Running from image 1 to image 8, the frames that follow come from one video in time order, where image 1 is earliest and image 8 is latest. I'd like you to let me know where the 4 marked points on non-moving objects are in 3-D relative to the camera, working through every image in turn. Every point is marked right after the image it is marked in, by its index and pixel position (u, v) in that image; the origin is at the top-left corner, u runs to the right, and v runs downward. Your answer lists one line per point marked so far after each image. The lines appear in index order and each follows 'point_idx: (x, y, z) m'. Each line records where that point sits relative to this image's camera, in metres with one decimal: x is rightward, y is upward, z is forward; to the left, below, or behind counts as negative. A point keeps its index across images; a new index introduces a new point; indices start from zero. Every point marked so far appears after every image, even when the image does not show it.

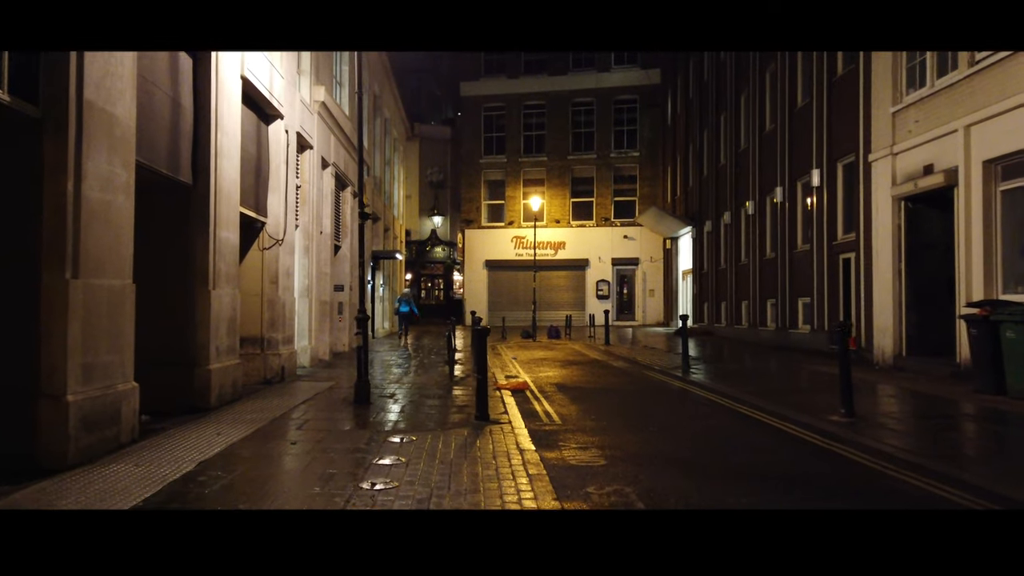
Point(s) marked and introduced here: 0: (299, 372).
0: (-4.5, -1.8, +16.1) m
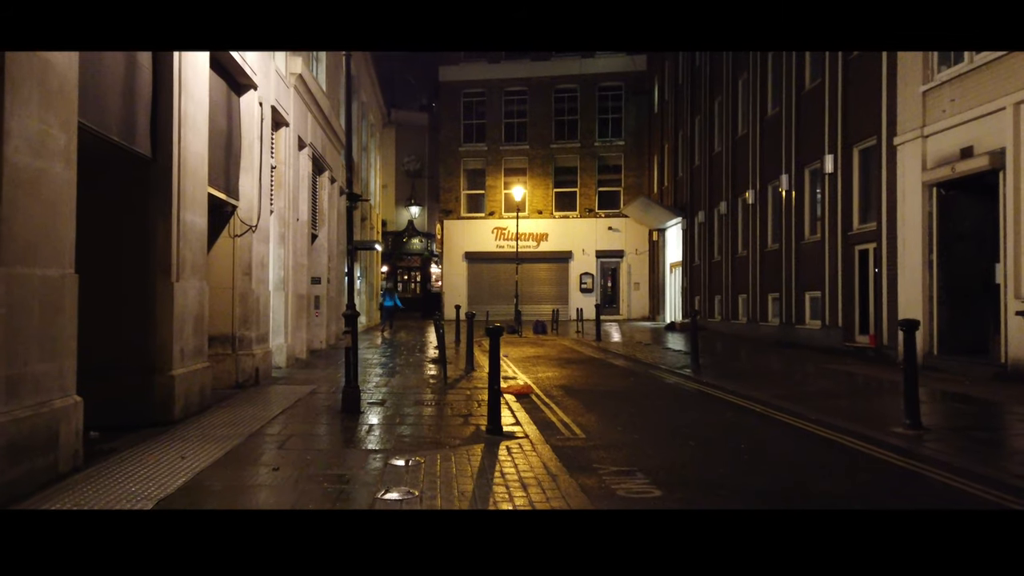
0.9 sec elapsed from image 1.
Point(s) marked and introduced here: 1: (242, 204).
0: (-4.5, -1.6, +14.5) m
1: (-4.6, +1.4, +12.9) m
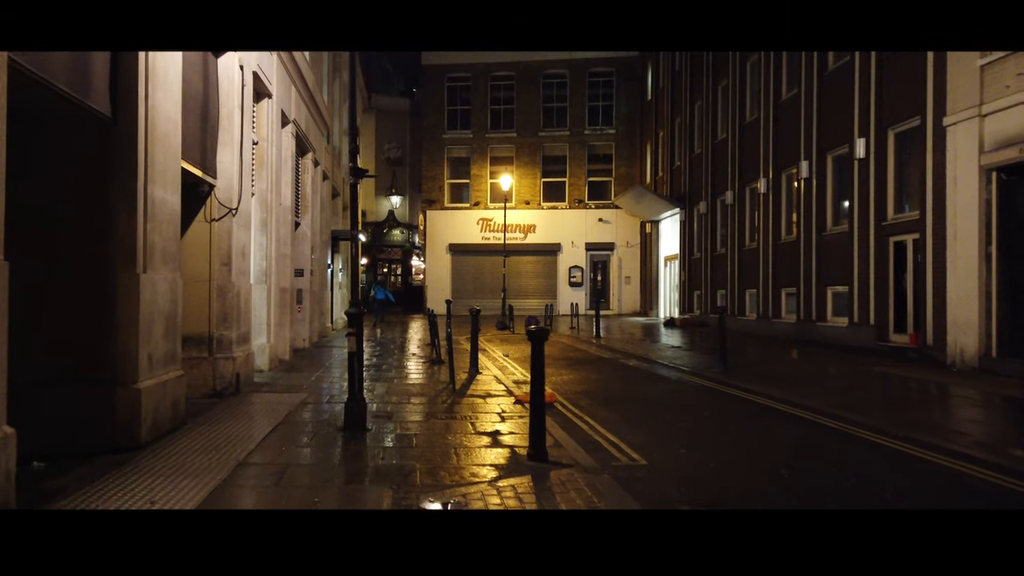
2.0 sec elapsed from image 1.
0: (-4.2, -1.5, +12.8) m
1: (-4.3, +1.5, +11.2) m
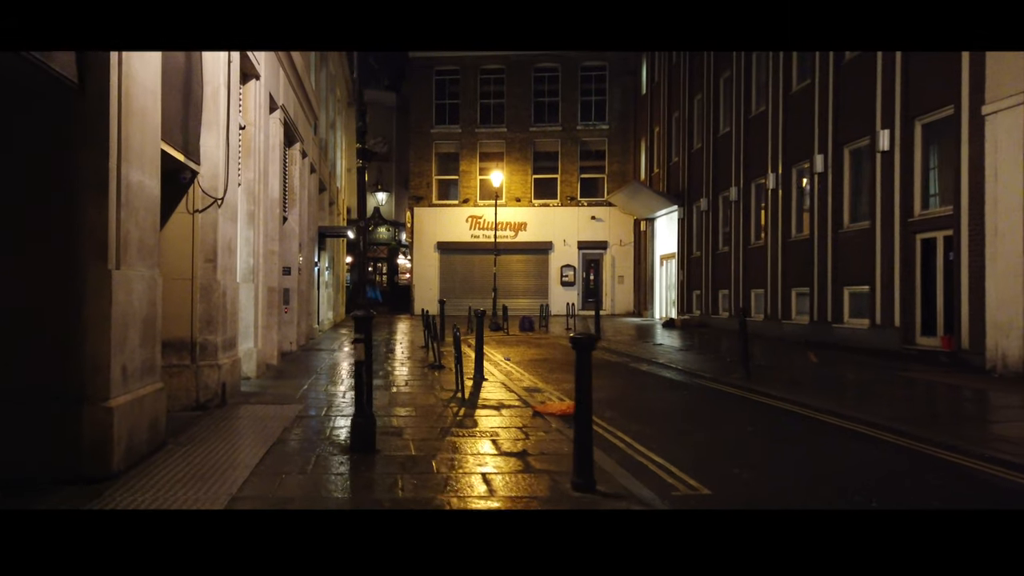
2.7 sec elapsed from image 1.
0: (-4.0, -1.5, +11.6) m
1: (-4.0, +1.5, +10.0) m
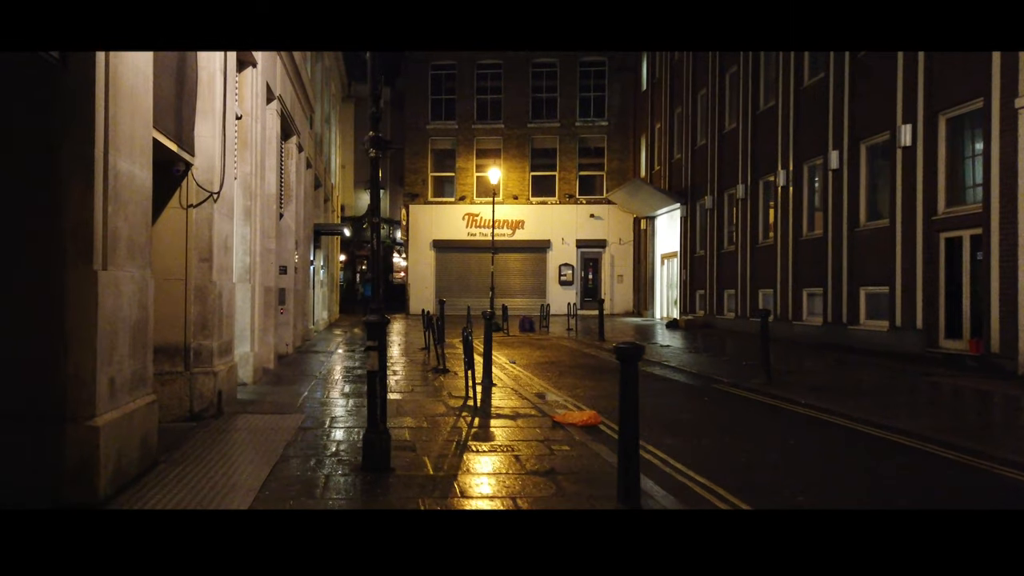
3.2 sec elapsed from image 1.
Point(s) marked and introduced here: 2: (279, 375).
0: (-3.8, -1.5, +10.9) m
1: (-3.8, +1.5, +9.3) m
2: (-4.0, -1.5, +13.3) m
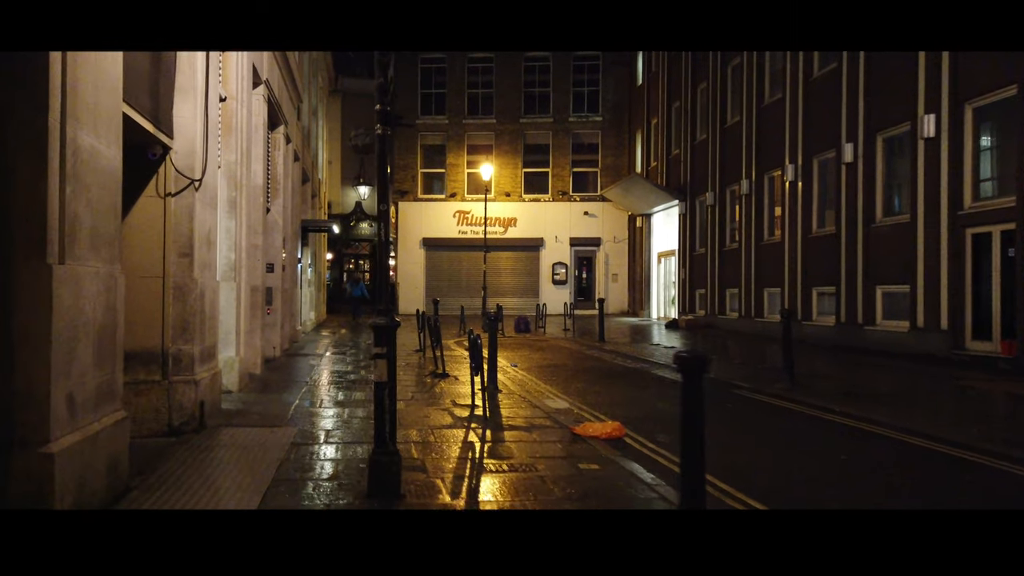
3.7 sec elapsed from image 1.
0: (-3.7, -1.5, +9.9) m
1: (-3.6, +1.5, +8.3) m
2: (-3.9, -1.5, +12.3) m
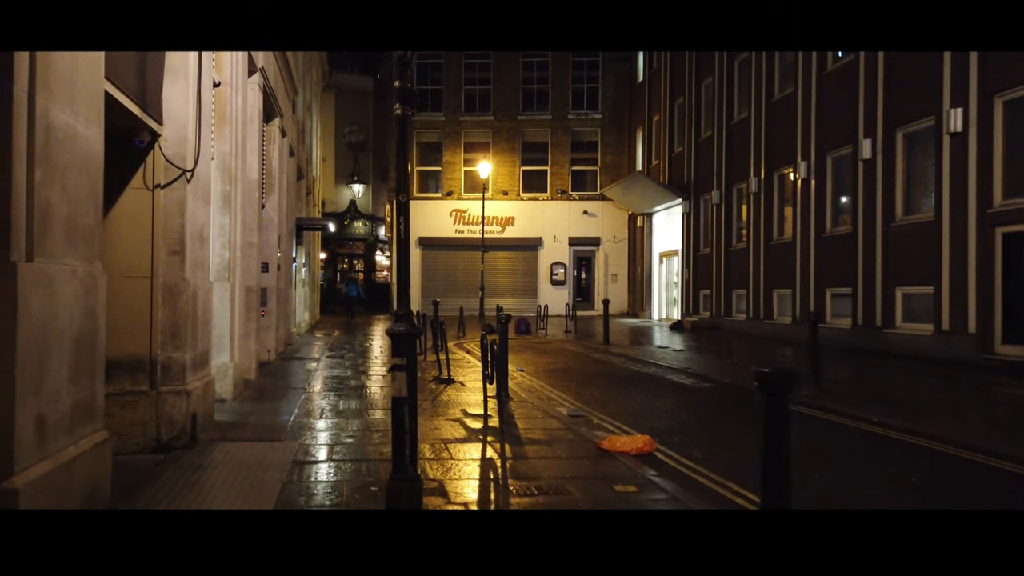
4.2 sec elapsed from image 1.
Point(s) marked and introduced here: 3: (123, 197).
0: (-3.5, -1.5, +9.1) m
1: (-3.4, +1.5, +7.5) m
2: (-3.8, -1.5, +11.6) m
3: (-3.7, +0.9, +7.3) m
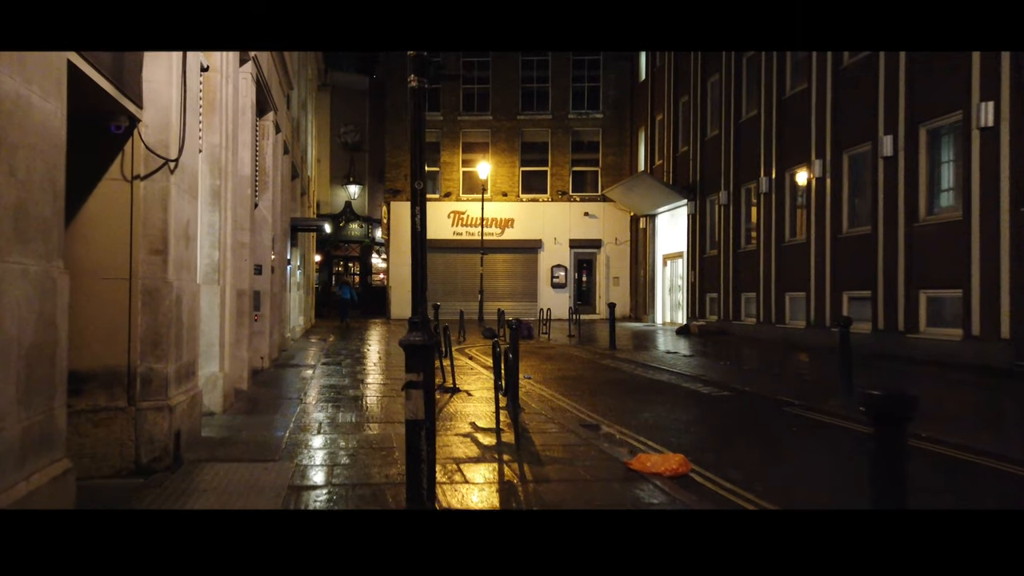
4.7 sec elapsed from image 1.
0: (-3.3, -1.5, +8.3) m
1: (-3.2, +1.5, +6.7) m
2: (-3.6, -1.5, +10.8) m
3: (-3.5, +0.8, +6.5) m
